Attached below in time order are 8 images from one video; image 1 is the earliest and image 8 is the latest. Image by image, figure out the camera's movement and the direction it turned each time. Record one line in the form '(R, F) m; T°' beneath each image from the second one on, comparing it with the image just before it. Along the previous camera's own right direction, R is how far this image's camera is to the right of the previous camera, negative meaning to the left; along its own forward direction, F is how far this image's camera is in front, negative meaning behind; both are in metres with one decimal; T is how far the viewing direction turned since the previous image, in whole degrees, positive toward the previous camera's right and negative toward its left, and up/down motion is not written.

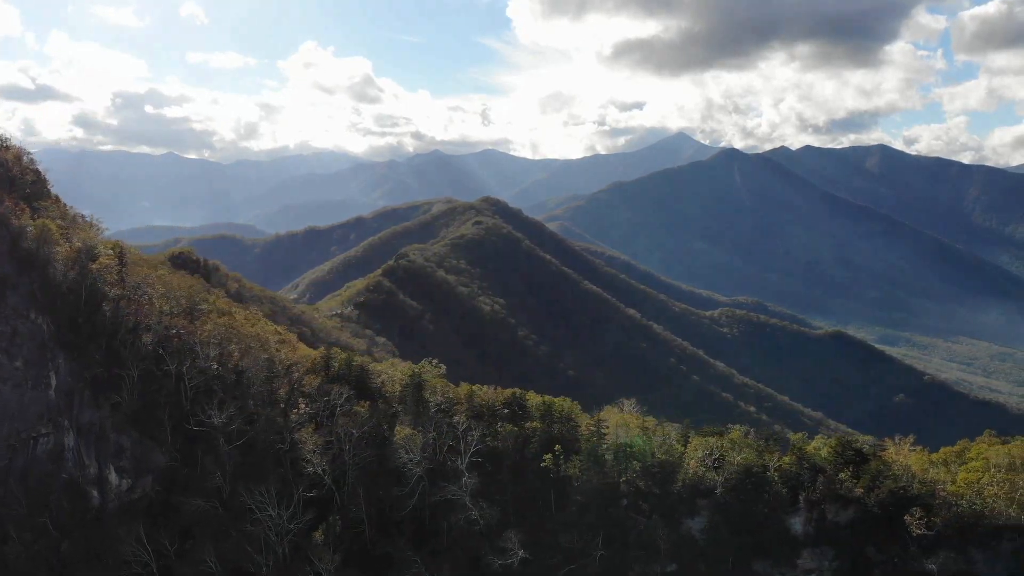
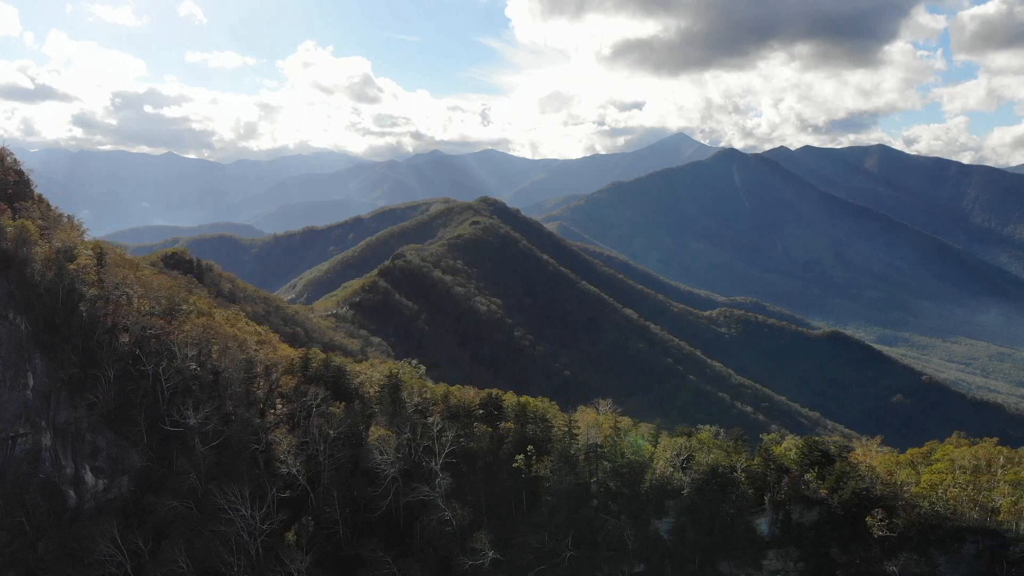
(+1.1, 0.0) m; 0°
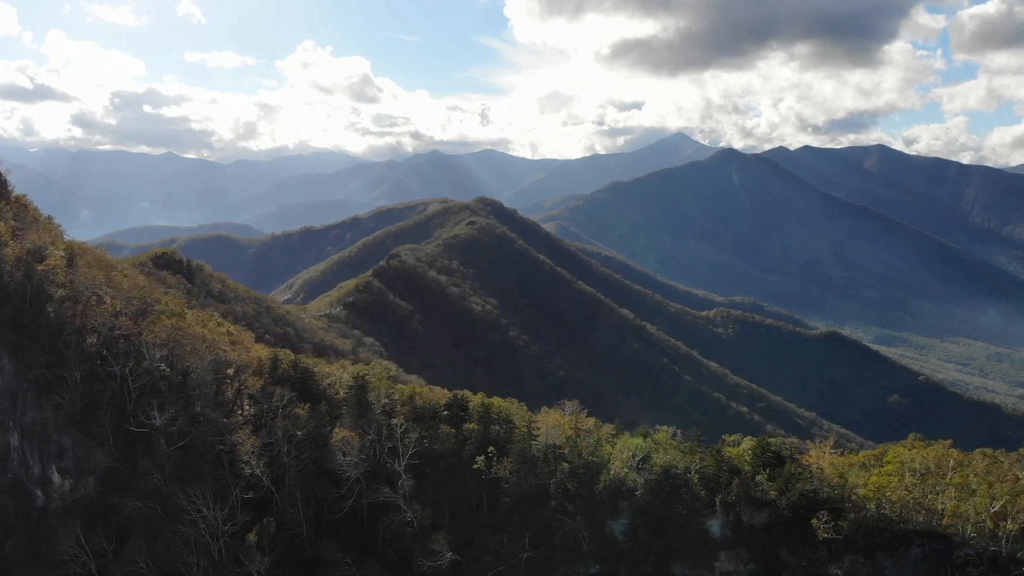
(+1.5, 0.0) m; 0°
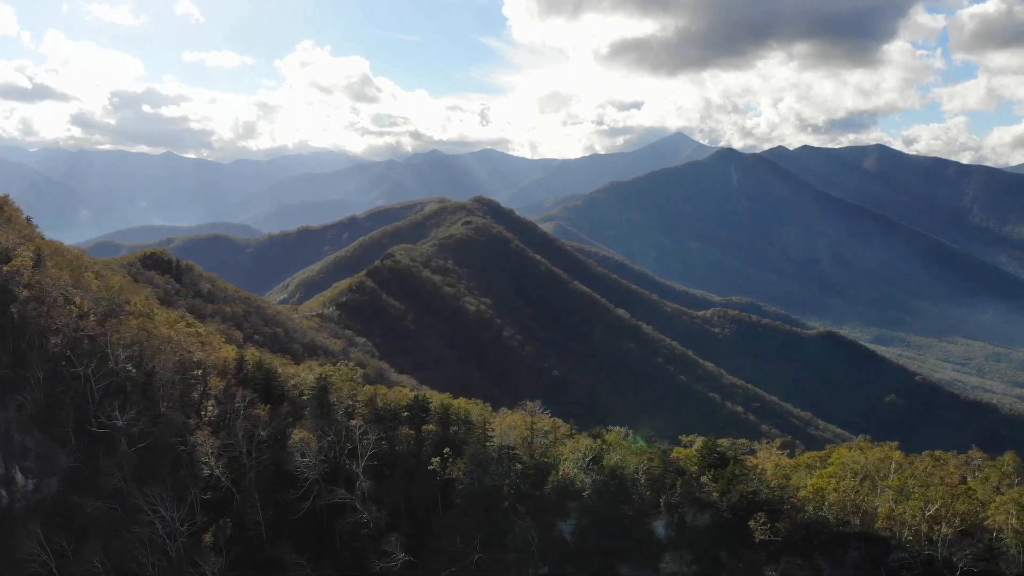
(+1.7, 0.0) m; 0°
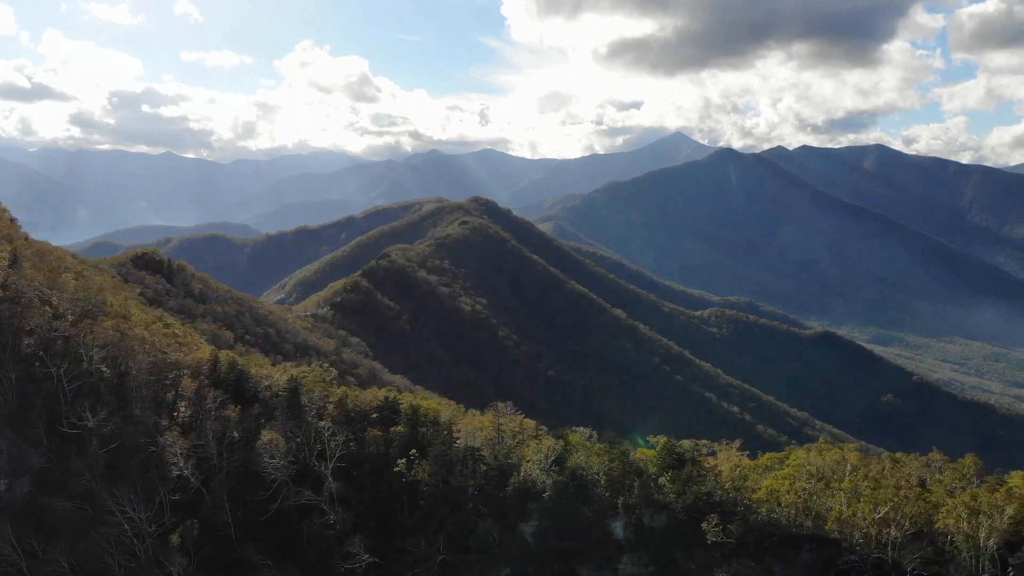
(+1.3, 0.0) m; 0°
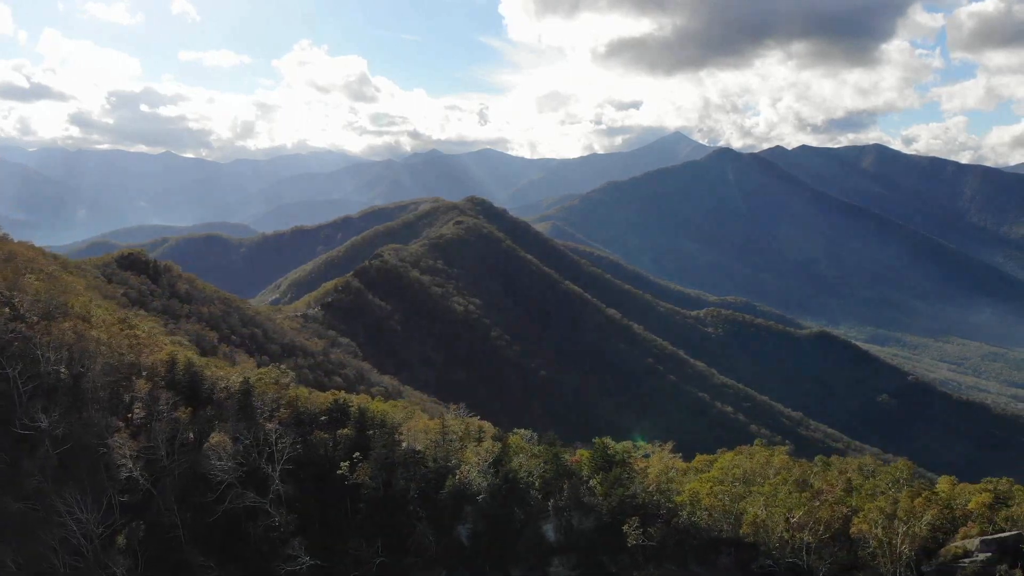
(+2.2, 0.0) m; 0°
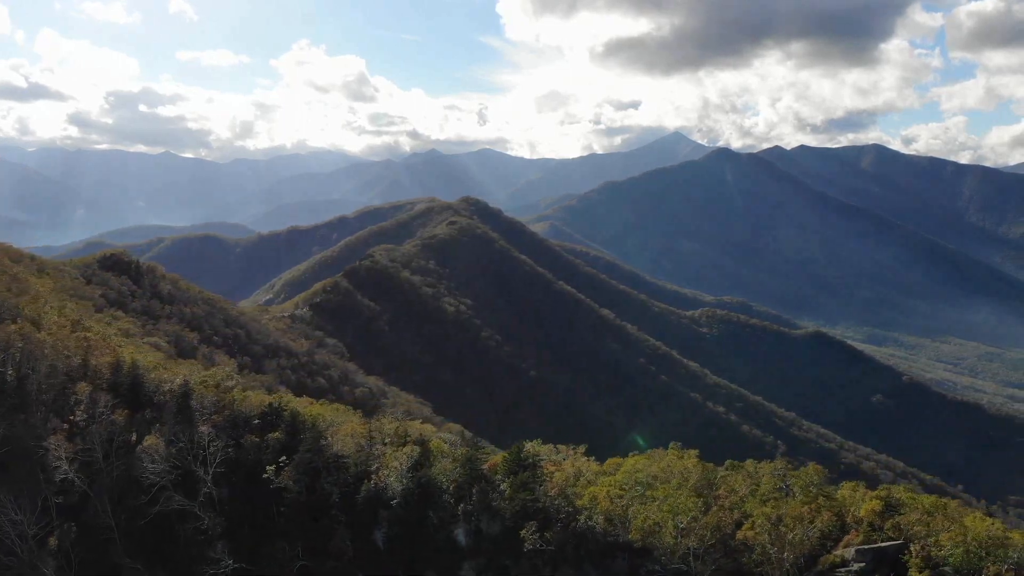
(+2.8, -0.1) m; 0°
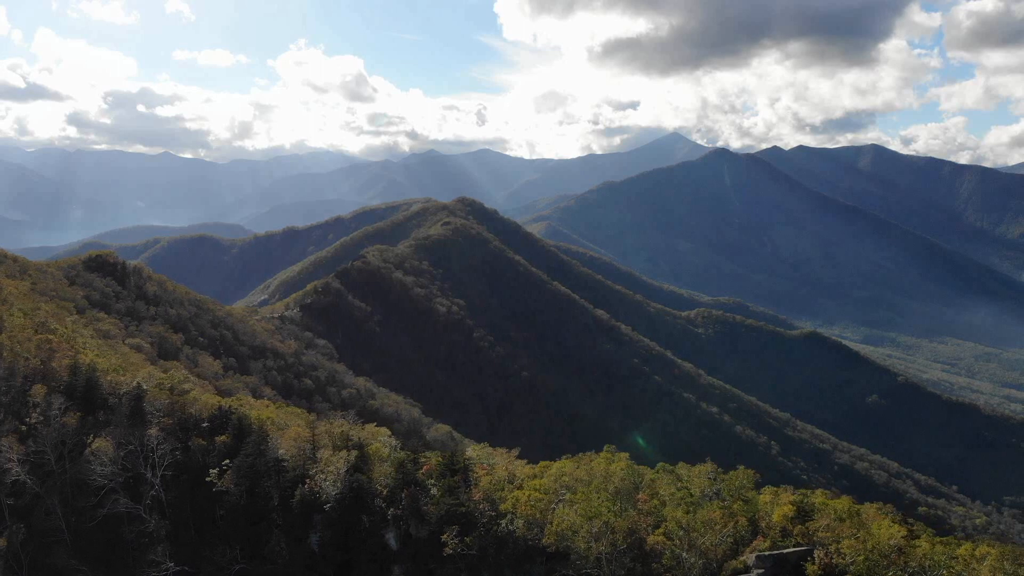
(+2.2, -0.1) m; 0°
